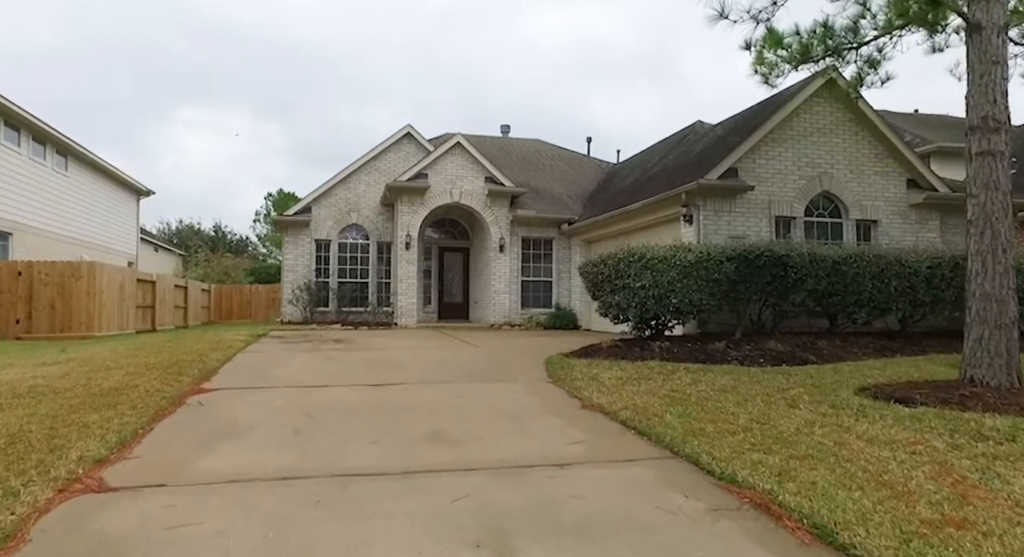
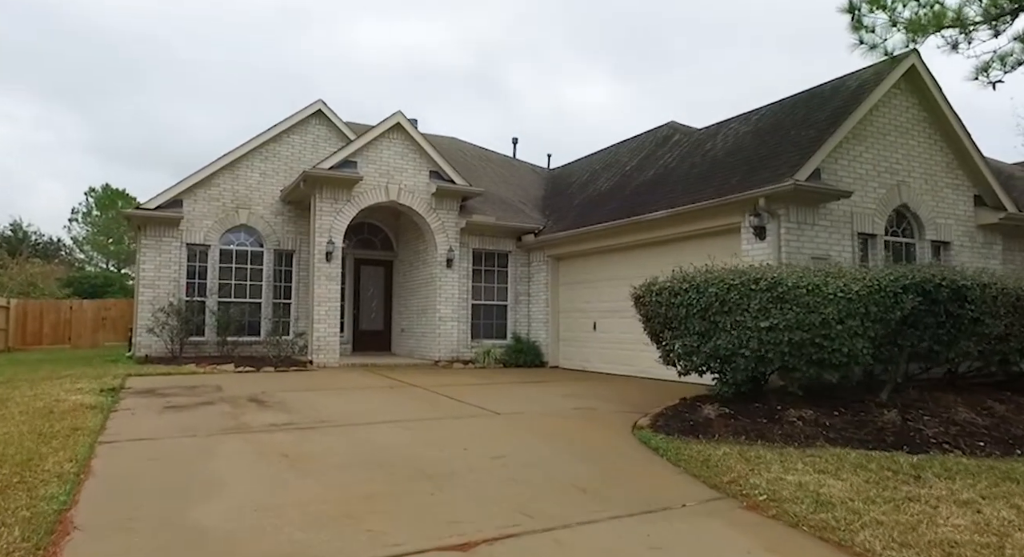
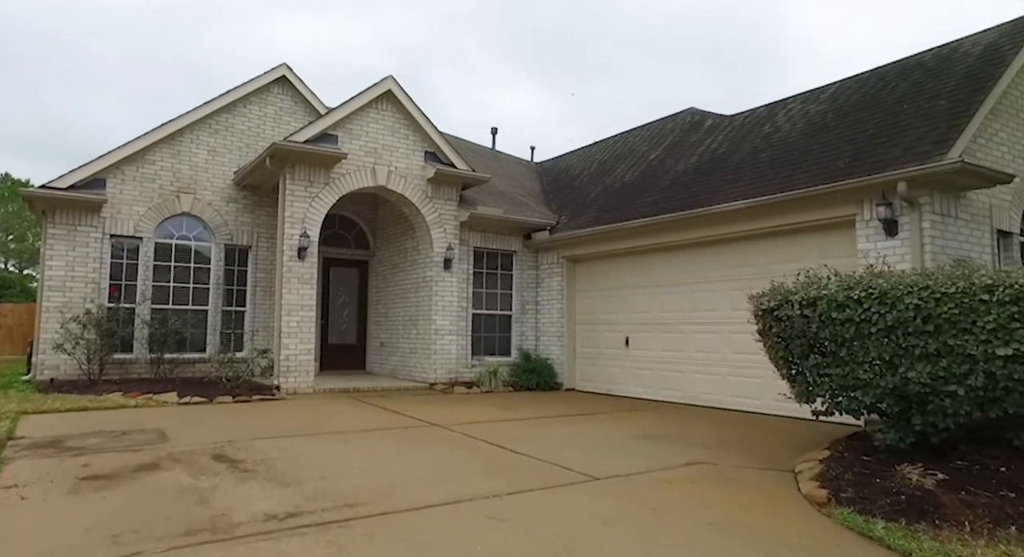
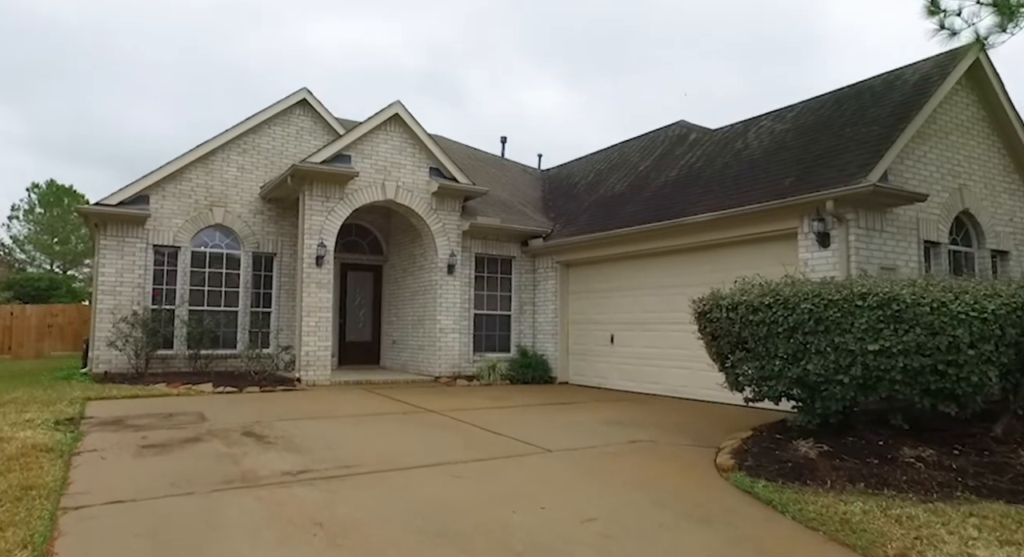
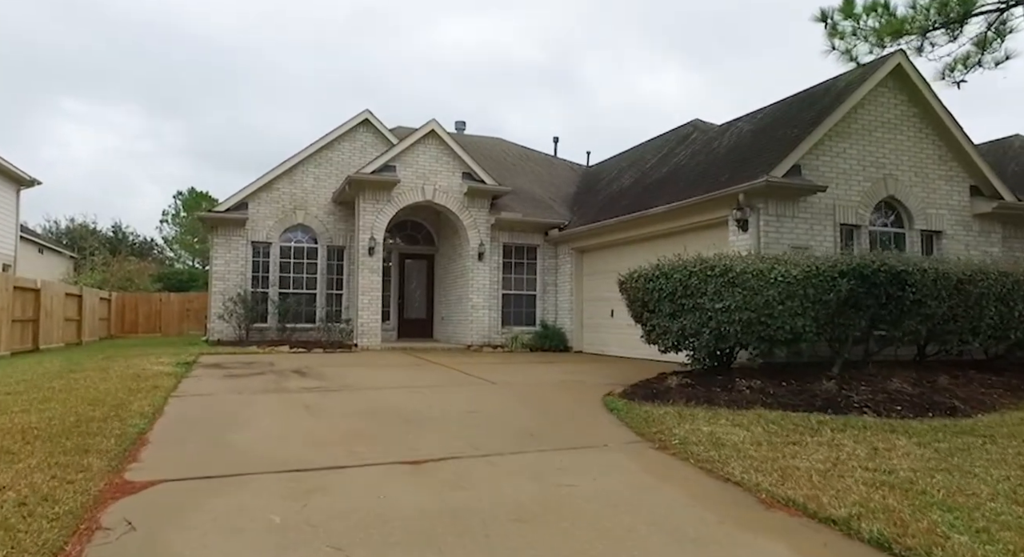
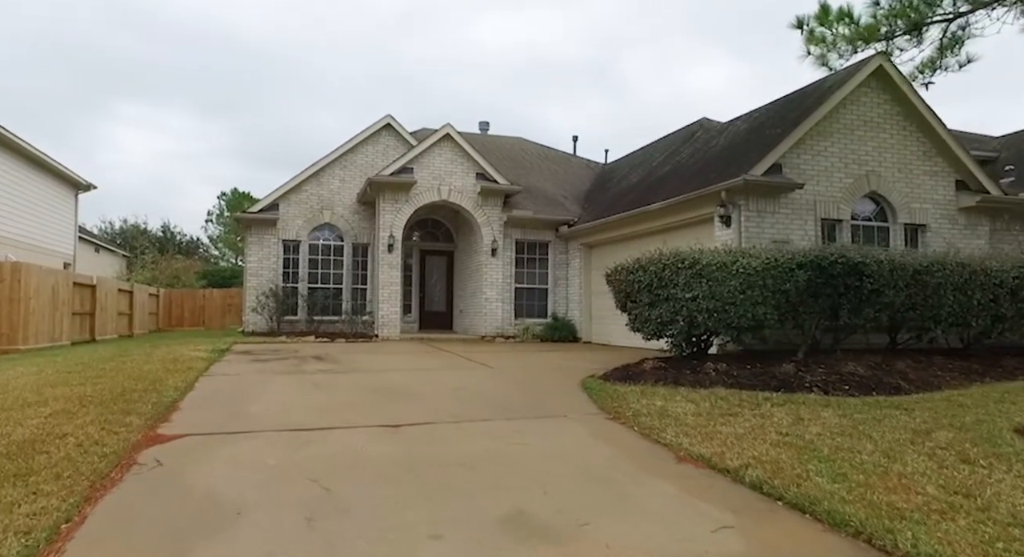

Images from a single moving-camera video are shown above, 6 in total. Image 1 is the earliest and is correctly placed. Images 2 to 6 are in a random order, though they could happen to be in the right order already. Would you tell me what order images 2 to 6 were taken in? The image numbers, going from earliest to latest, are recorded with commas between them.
6, 5, 2, 4, 3
